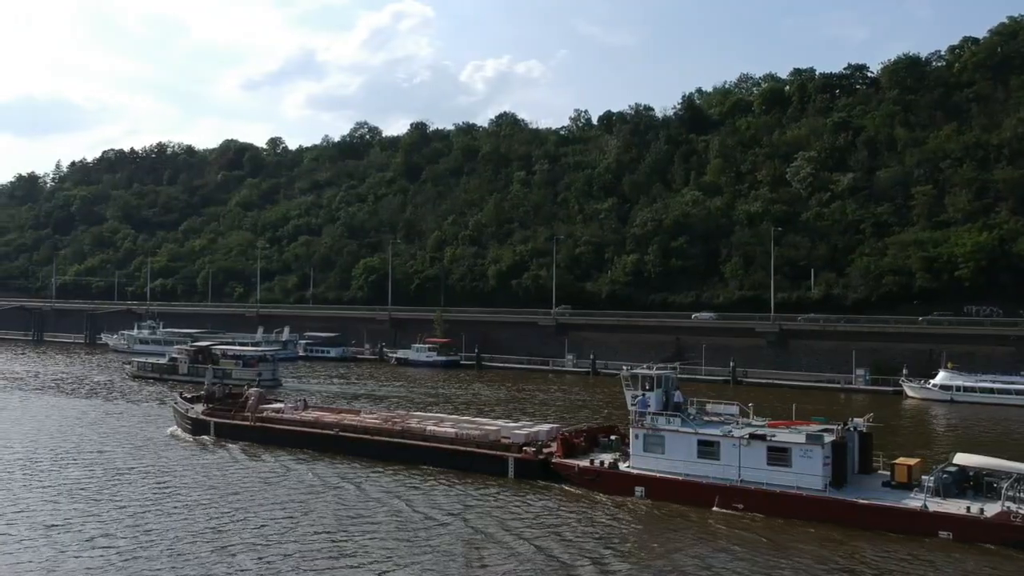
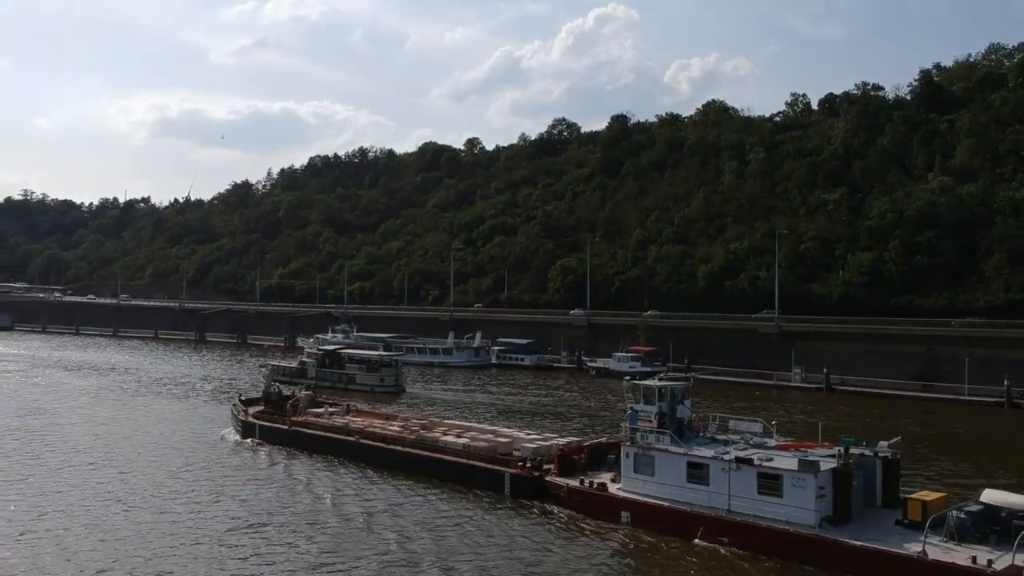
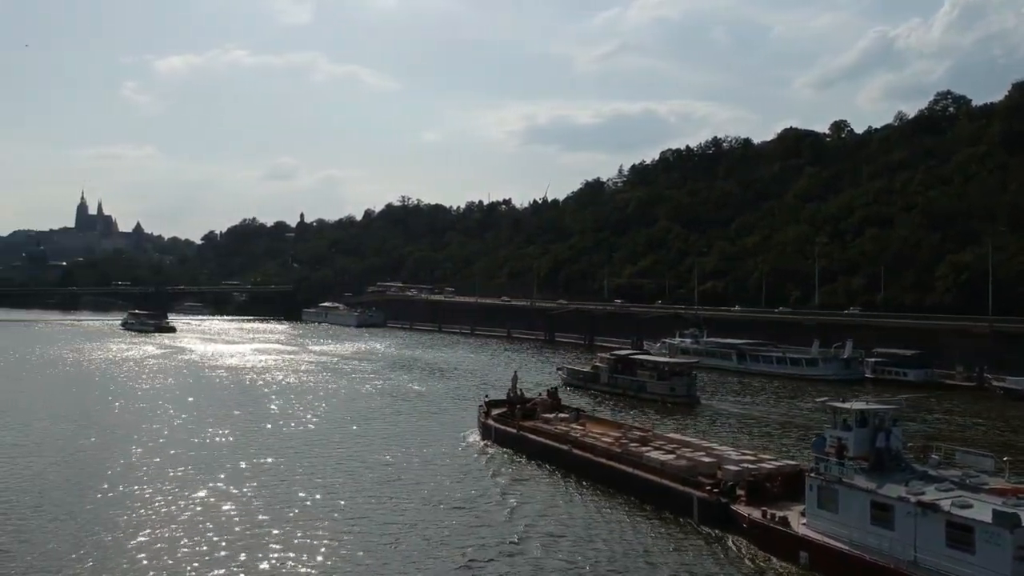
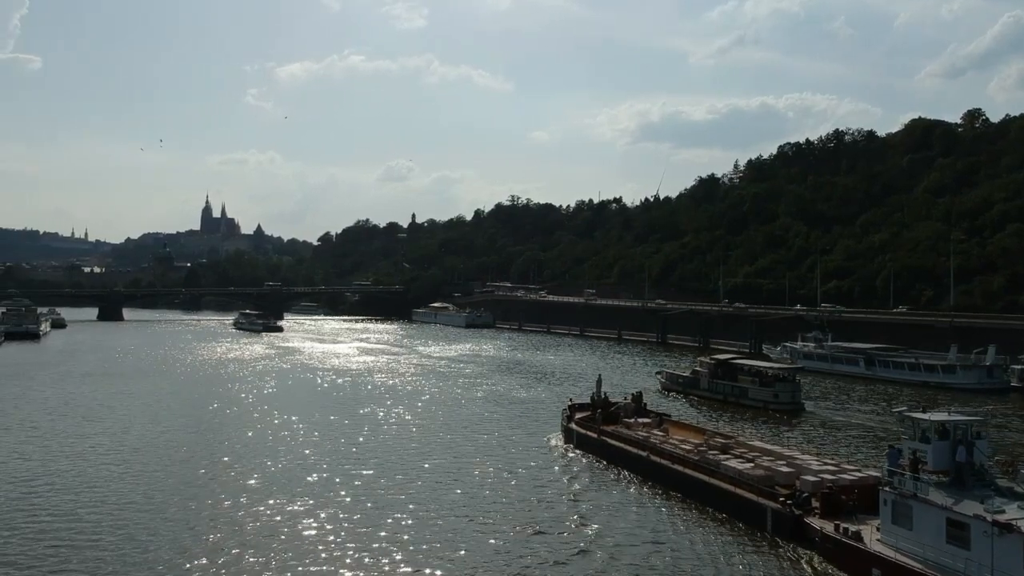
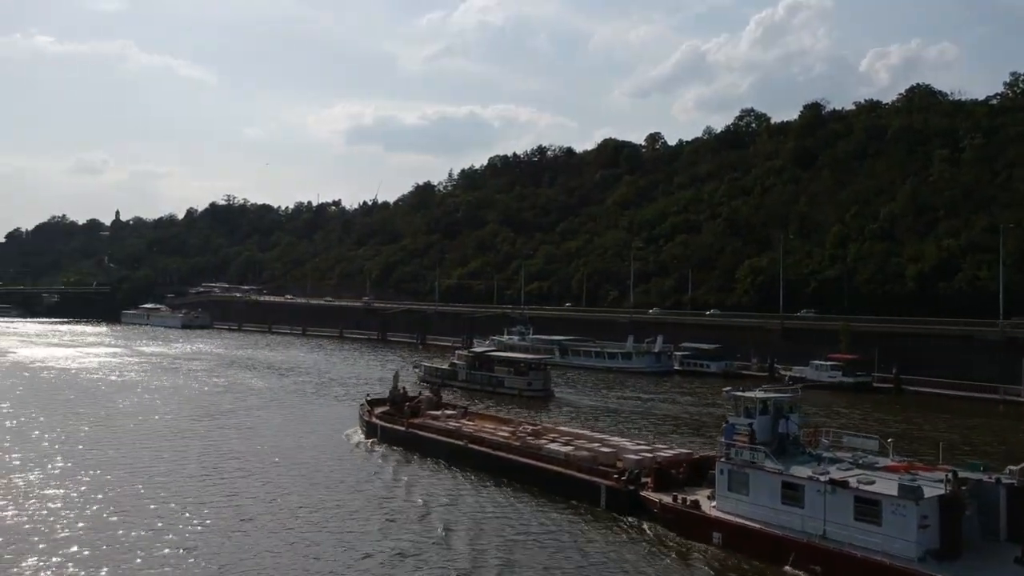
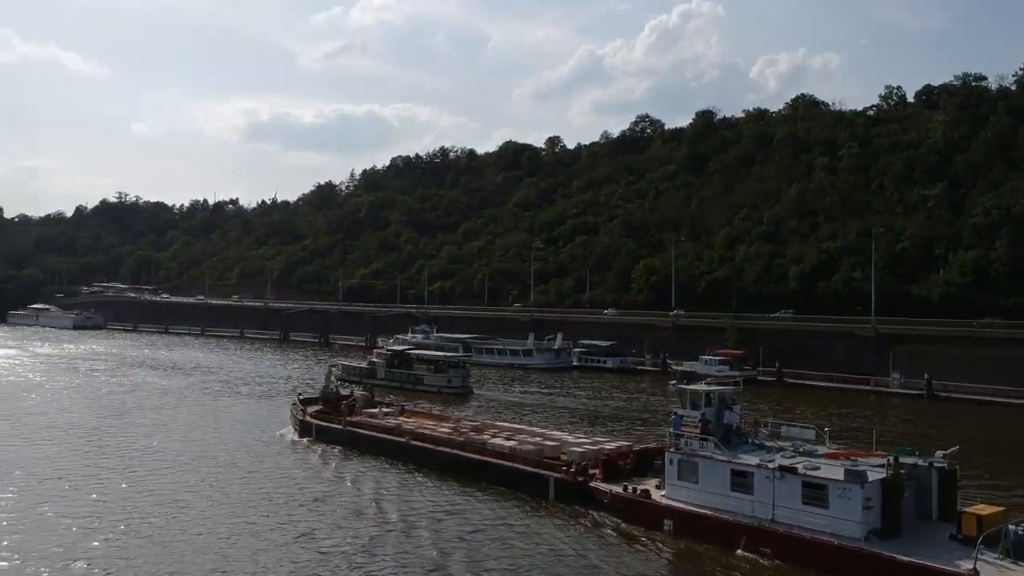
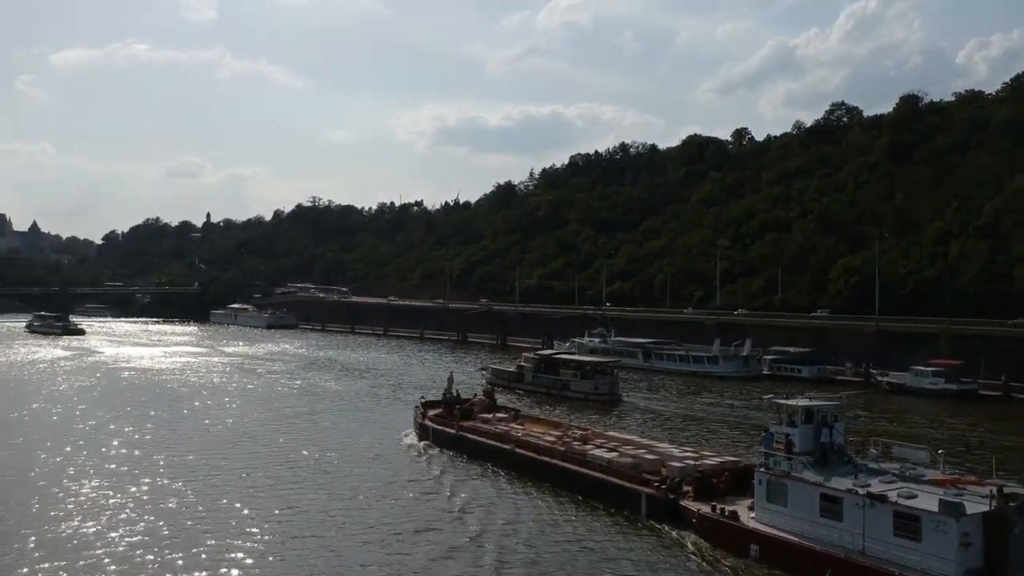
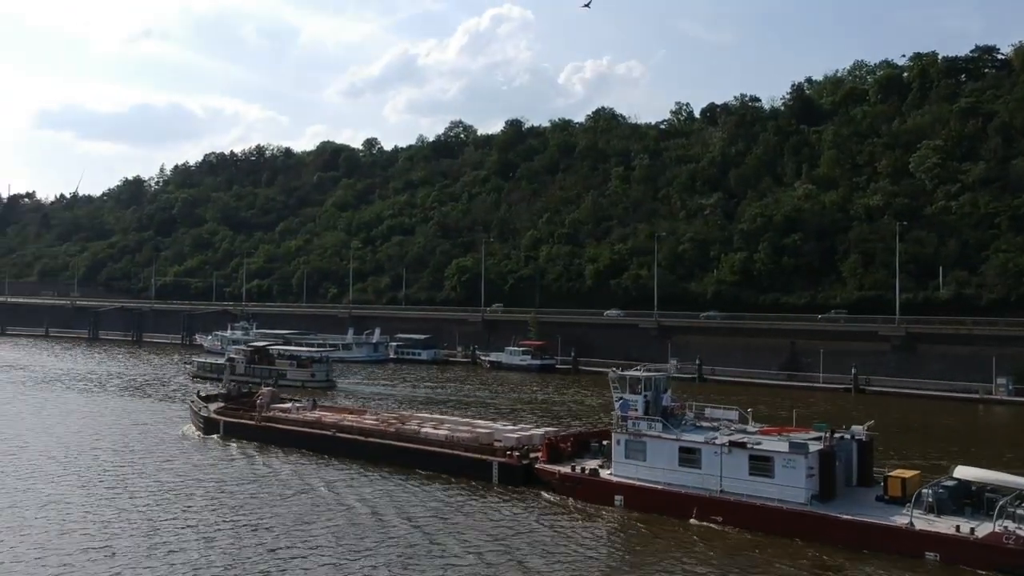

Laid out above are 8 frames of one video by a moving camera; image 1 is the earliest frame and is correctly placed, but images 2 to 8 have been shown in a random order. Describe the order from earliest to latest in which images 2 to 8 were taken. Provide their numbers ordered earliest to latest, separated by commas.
8, 2, 6, 5, 7, 3, 4
